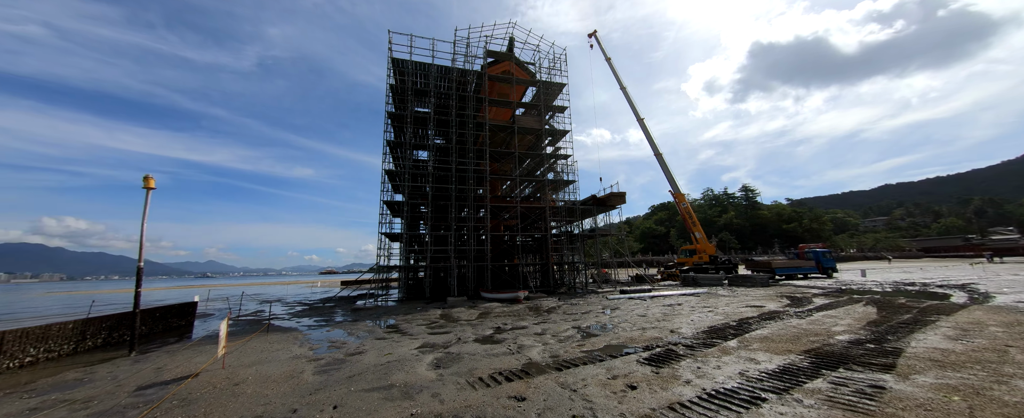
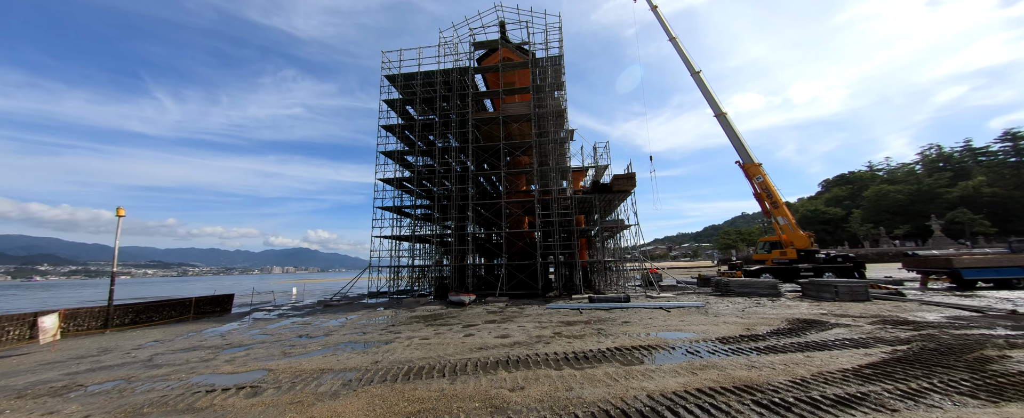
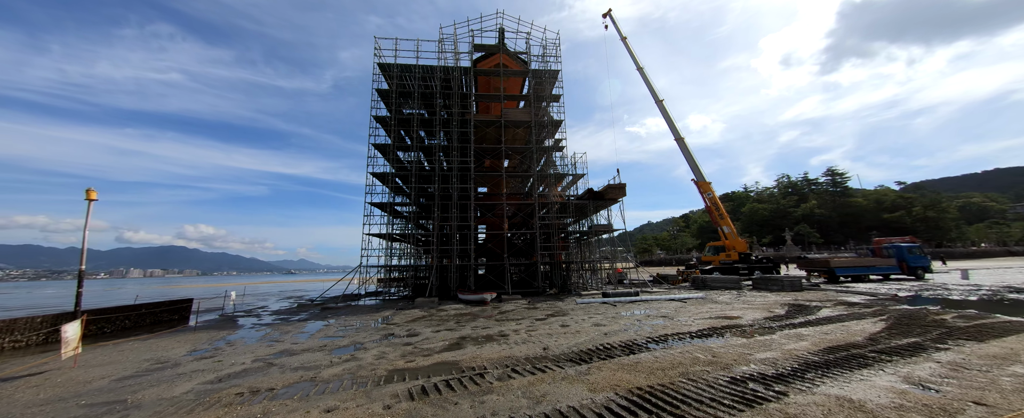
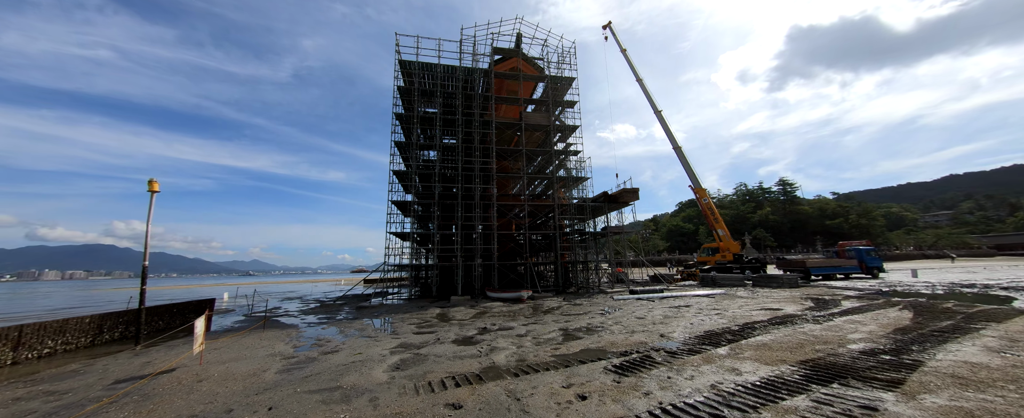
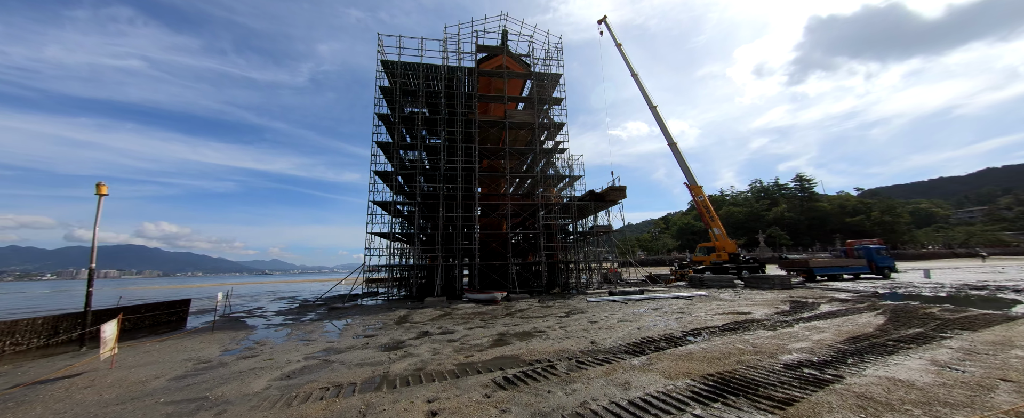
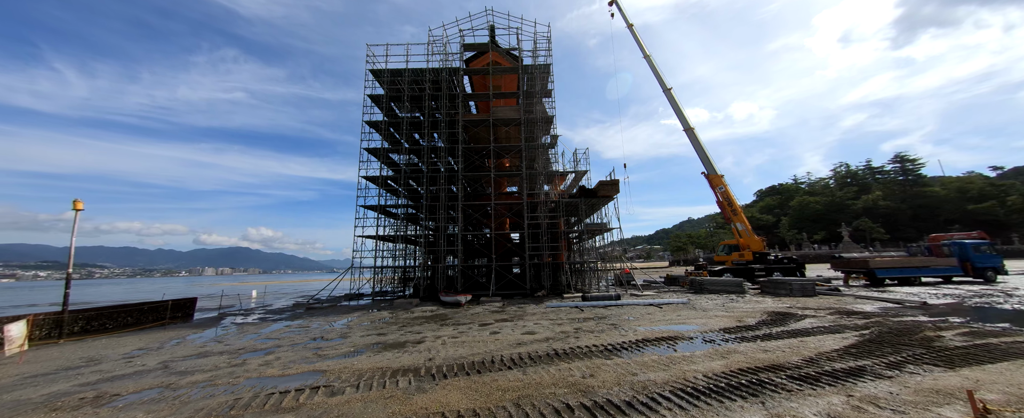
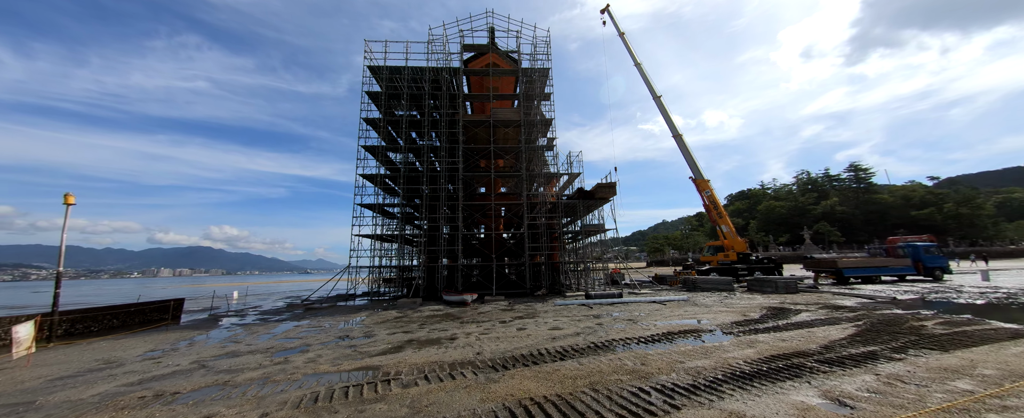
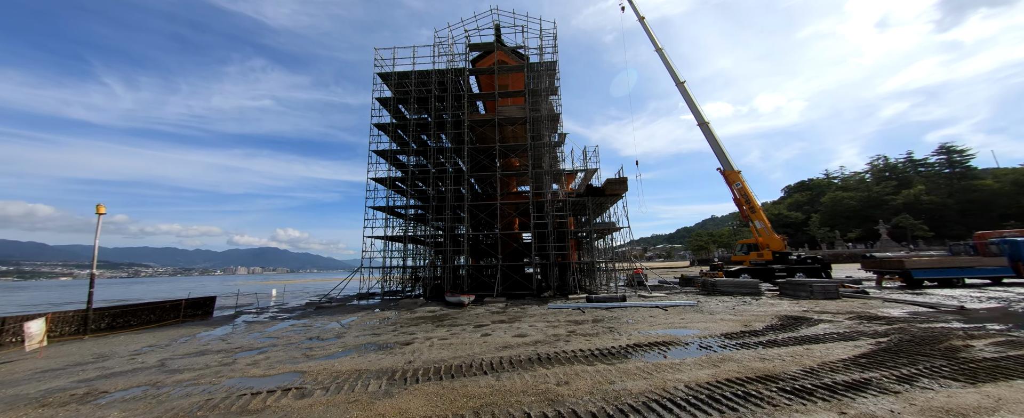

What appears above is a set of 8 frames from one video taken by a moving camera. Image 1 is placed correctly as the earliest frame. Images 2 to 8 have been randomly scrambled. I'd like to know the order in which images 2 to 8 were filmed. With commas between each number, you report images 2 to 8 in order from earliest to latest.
4, 5, 3, 7, 6, 8, 2
